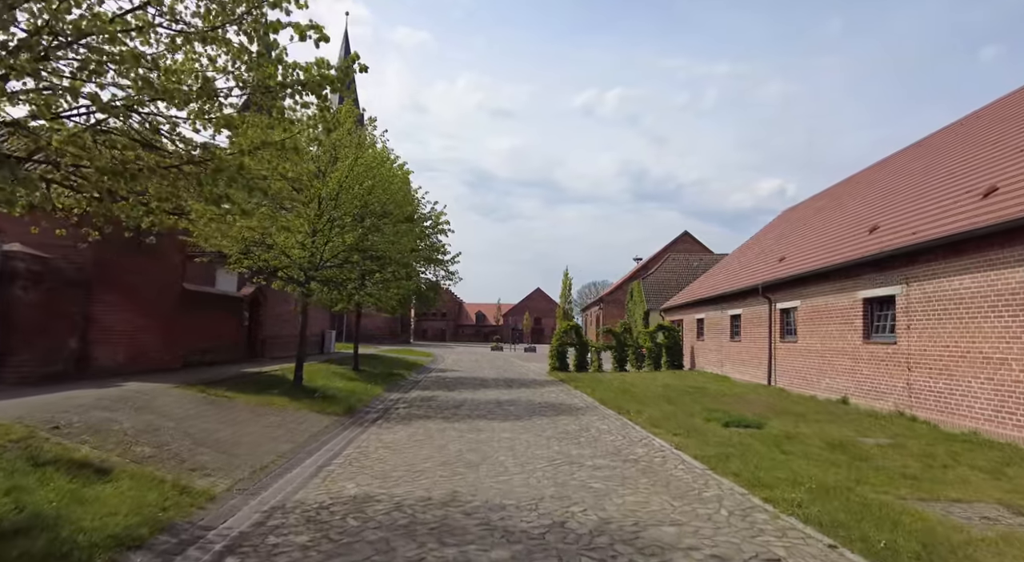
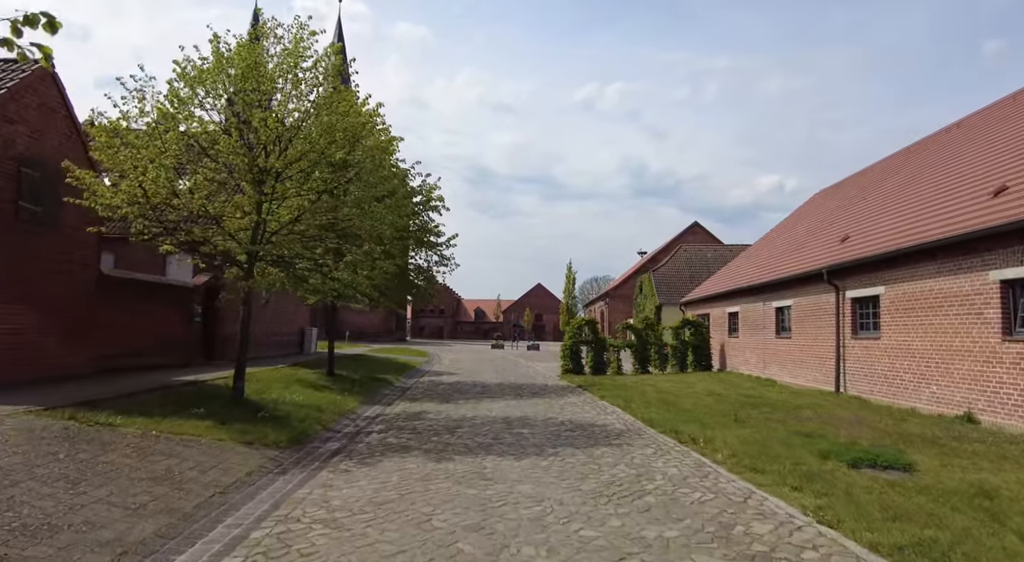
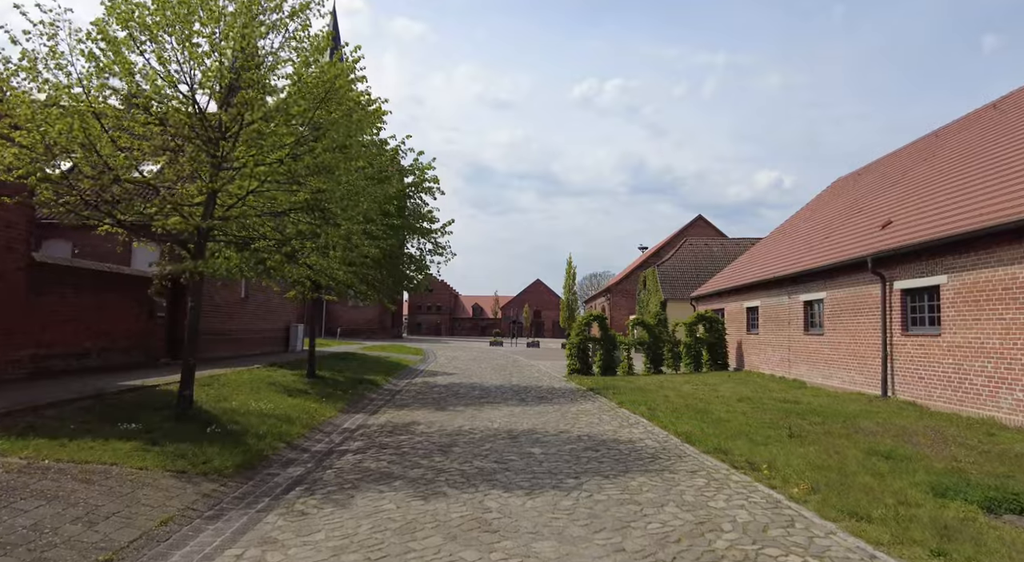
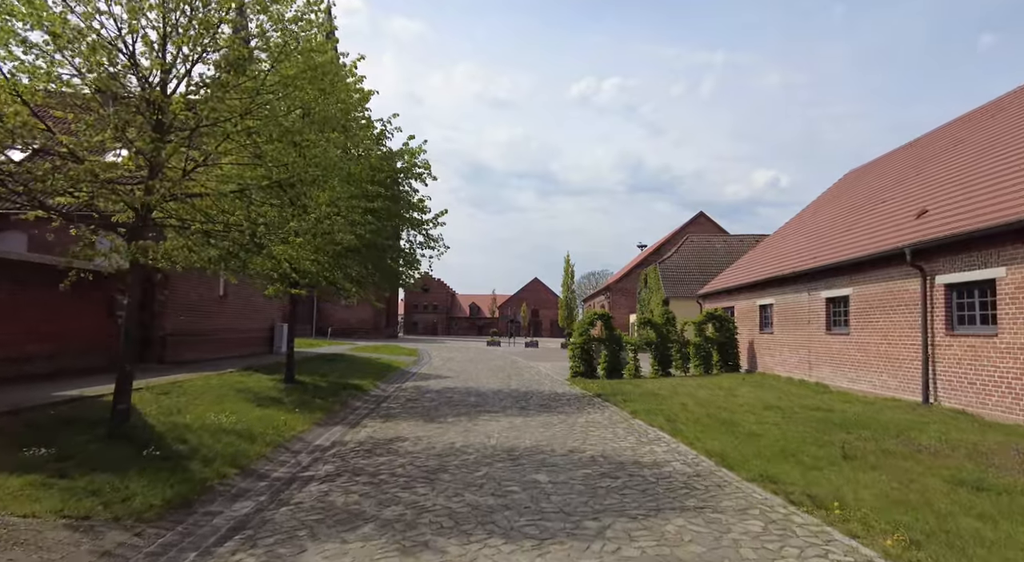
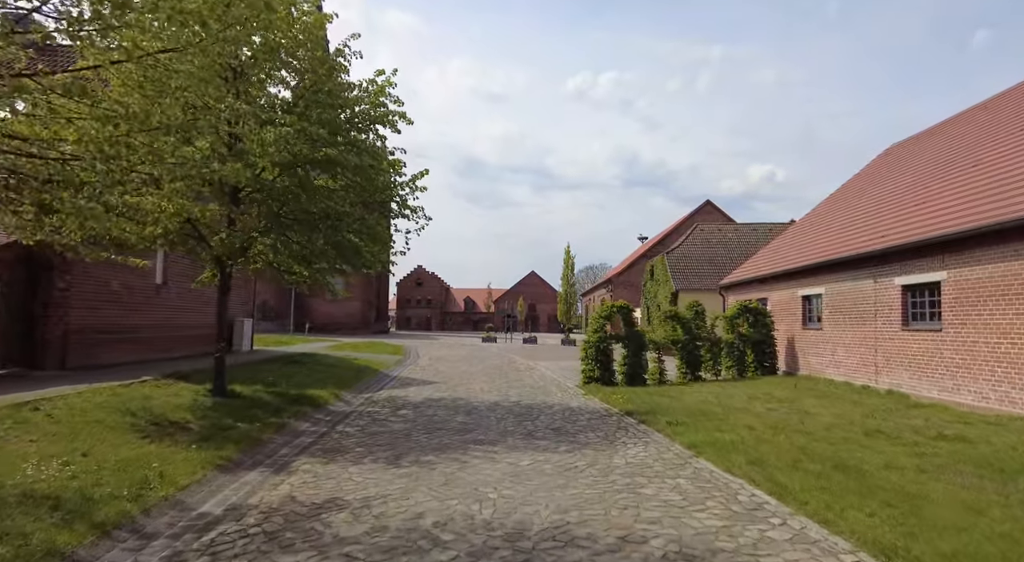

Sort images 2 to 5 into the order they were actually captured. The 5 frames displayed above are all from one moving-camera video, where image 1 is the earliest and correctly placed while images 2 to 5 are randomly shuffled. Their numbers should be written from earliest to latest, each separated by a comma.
2, 3, 4, 5
